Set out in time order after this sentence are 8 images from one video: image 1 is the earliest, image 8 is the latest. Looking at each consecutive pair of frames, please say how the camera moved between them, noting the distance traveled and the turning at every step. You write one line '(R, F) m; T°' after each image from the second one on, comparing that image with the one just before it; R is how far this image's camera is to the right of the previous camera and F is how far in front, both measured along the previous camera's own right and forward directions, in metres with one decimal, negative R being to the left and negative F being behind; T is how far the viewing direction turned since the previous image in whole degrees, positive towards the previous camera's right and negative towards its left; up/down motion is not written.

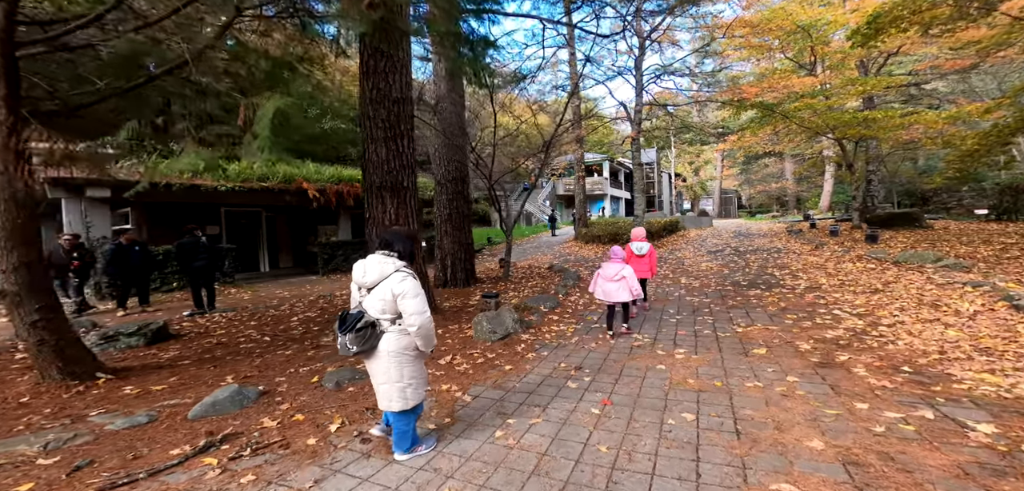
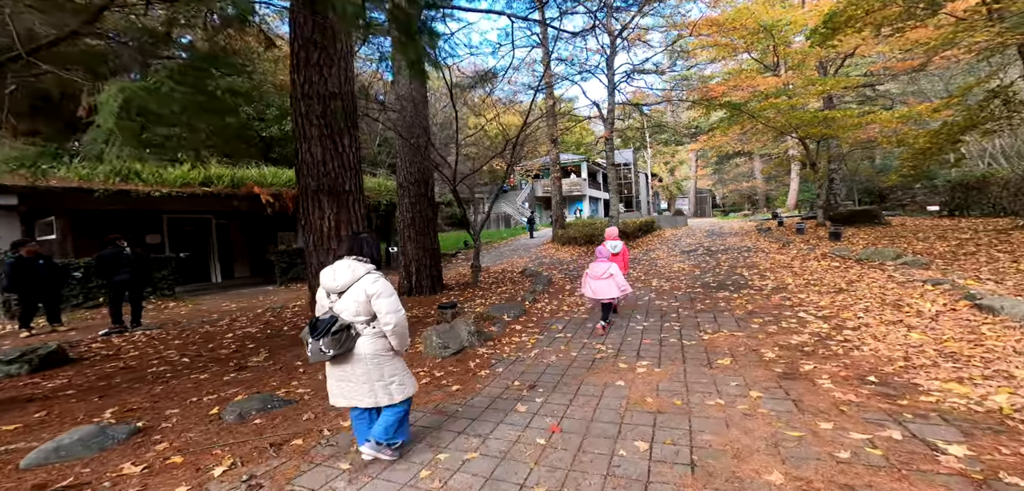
(+0.3, +0.3) m; +3°
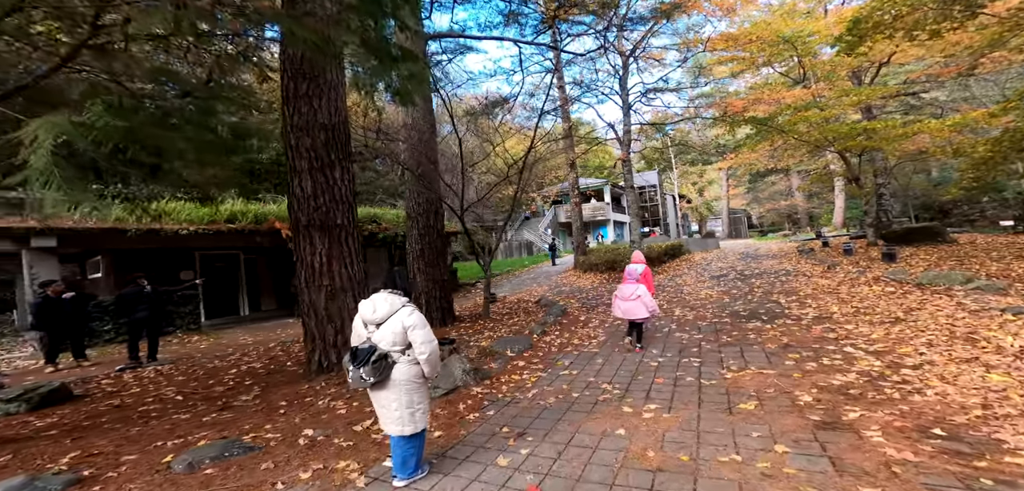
(+0.4, +0.3) m; -5°
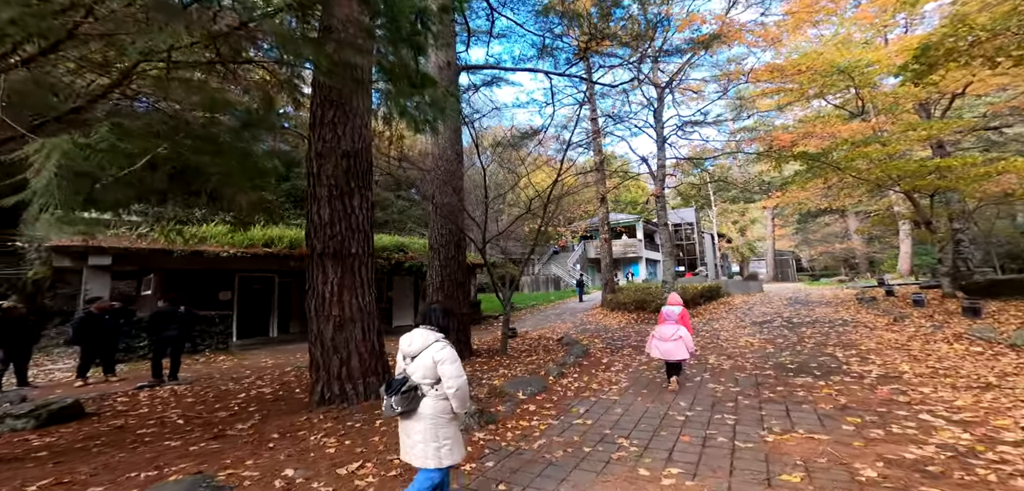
(+0.2, +0.3) m; -5°
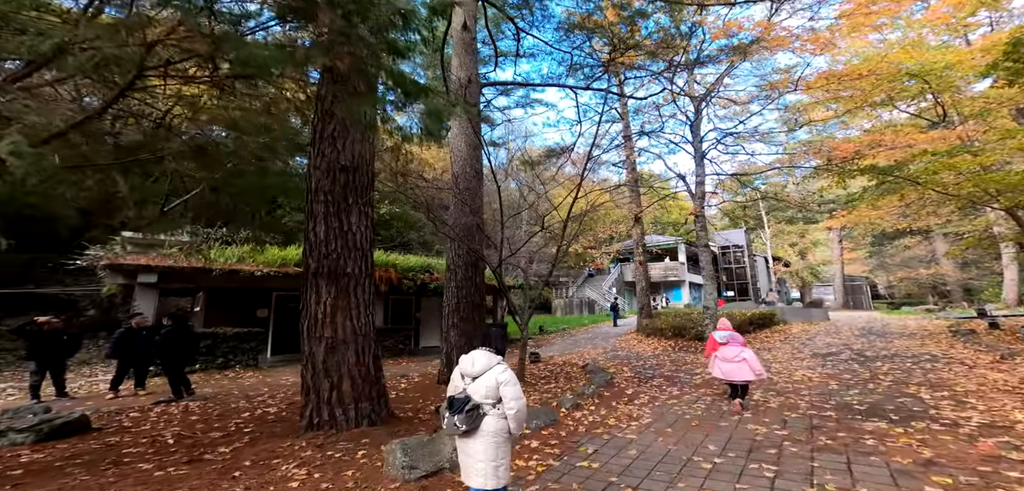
(+0.4, +0.4) m; -6°
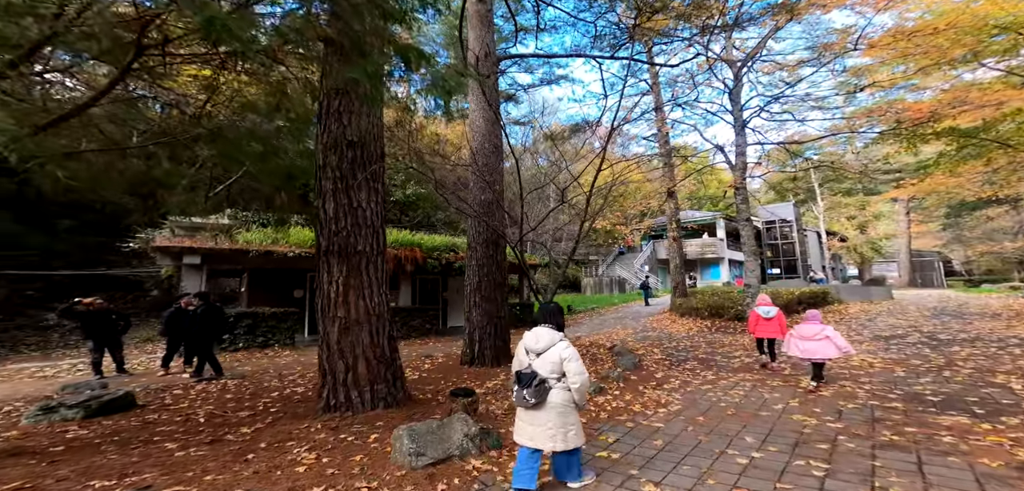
(+0.2, +0.2) m; -5°
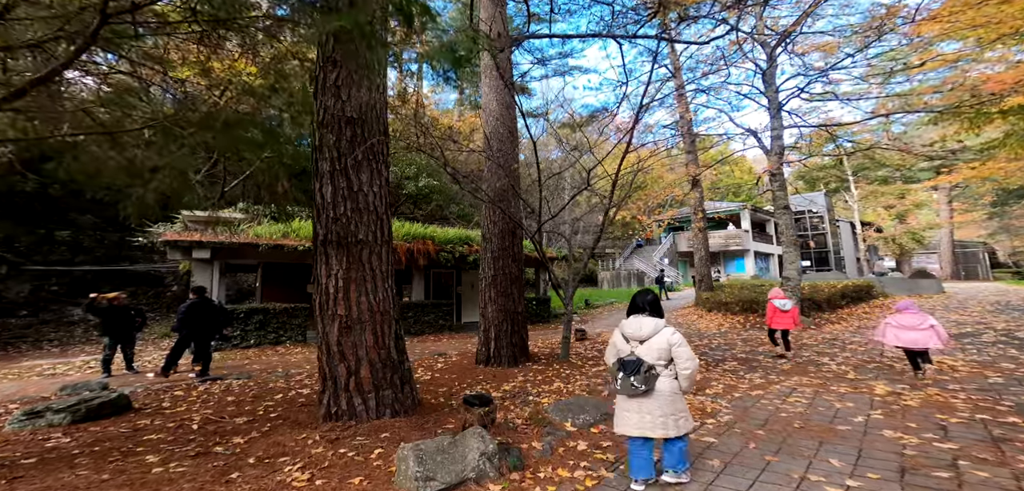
(0.0, +0.5) m; -2°
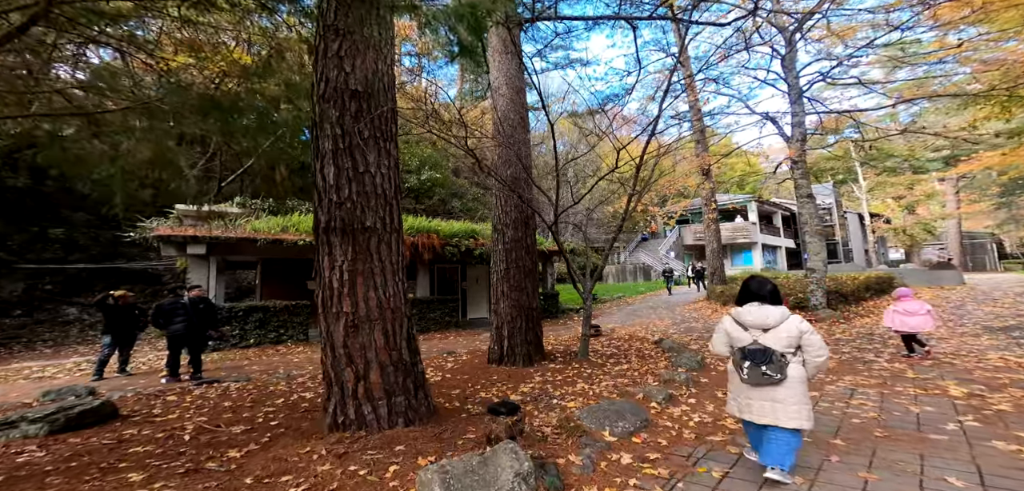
(-0.2, +0.4) m; 0°
